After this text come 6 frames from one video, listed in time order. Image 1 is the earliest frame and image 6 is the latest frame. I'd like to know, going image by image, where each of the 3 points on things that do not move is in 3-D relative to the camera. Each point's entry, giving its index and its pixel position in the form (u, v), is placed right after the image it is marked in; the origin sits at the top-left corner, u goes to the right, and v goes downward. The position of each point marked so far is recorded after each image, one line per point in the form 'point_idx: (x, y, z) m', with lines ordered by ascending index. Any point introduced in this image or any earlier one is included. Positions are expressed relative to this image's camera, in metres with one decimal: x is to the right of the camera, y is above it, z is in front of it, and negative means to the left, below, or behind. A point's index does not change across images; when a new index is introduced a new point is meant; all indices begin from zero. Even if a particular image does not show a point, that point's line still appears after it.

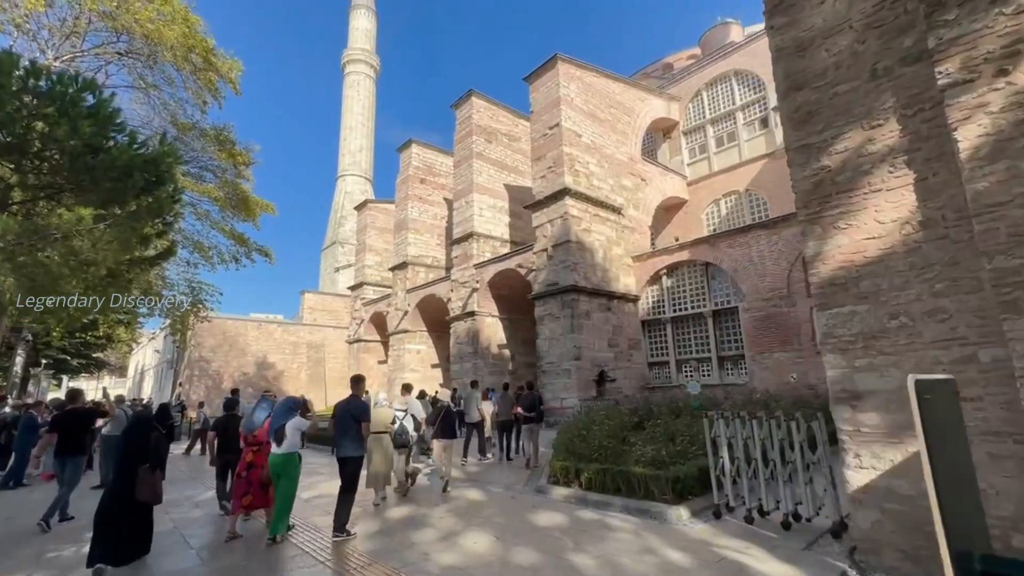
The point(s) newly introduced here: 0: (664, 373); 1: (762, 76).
0: (+5.0, -2.8, +15.5) m
1: (+10.0, +8.5, +18.7) m
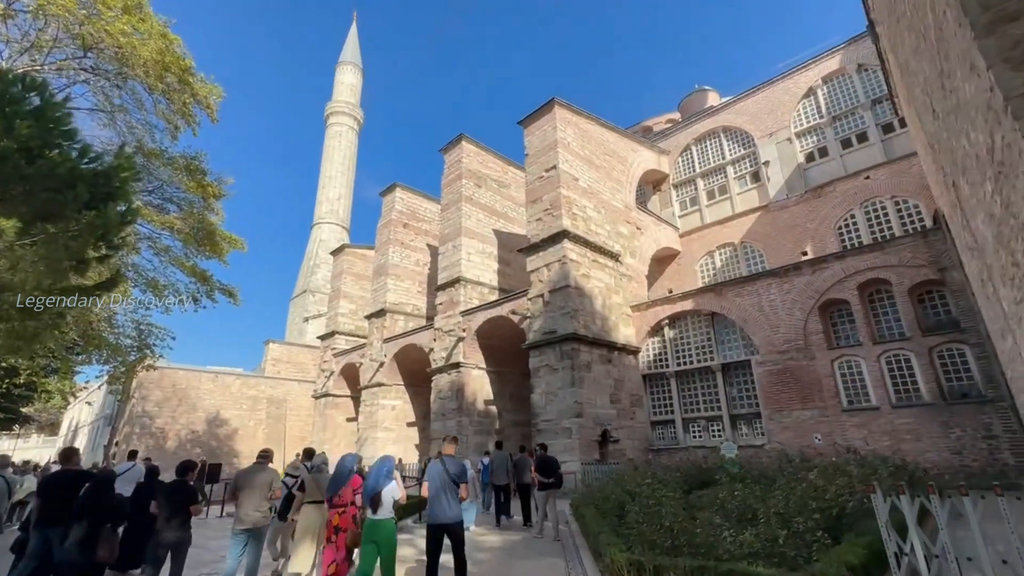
0: (+4.7, -4.4, +14.1) m
1: (+9.7, +6.3, +19.0) m
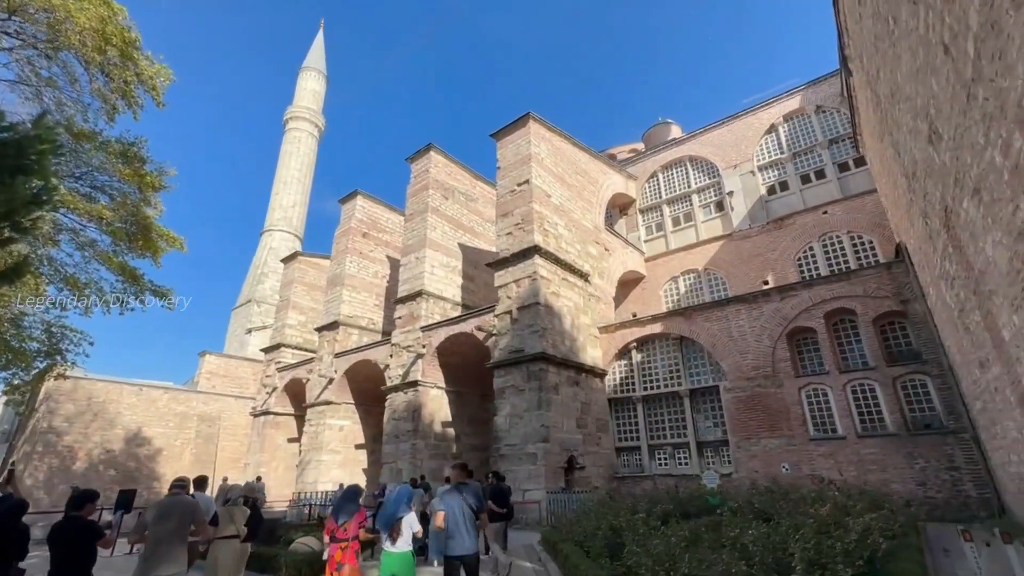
0: (+3.5, -5.0, +13.7) m
1: (+8.5, +5.2, +19.5) m
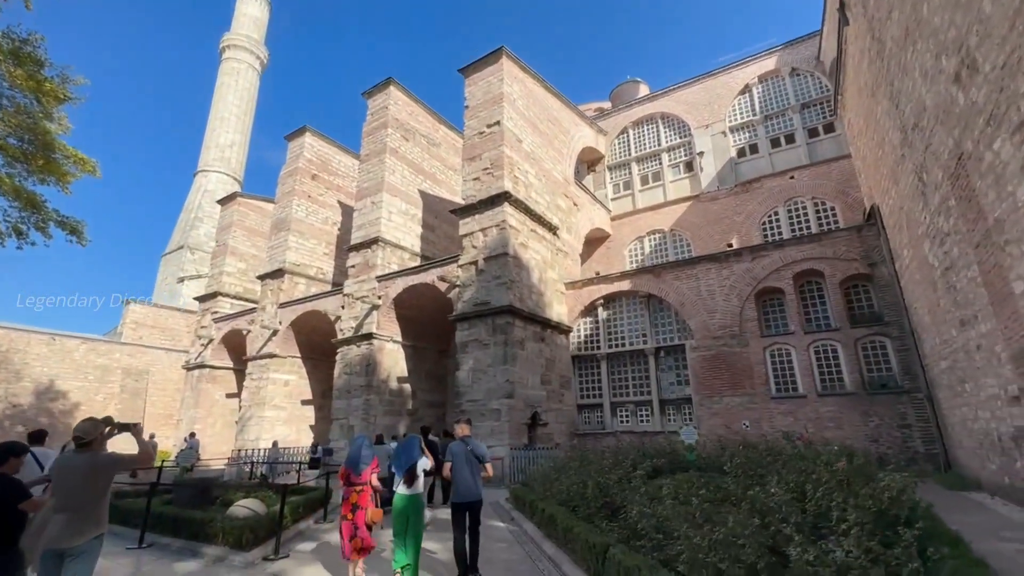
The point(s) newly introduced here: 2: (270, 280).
0: (+2.4, -3.7, +13.5) m
1: (+7.1, +6.7, +19.0) m
2: (-9.3, +0.3, +18.2) m
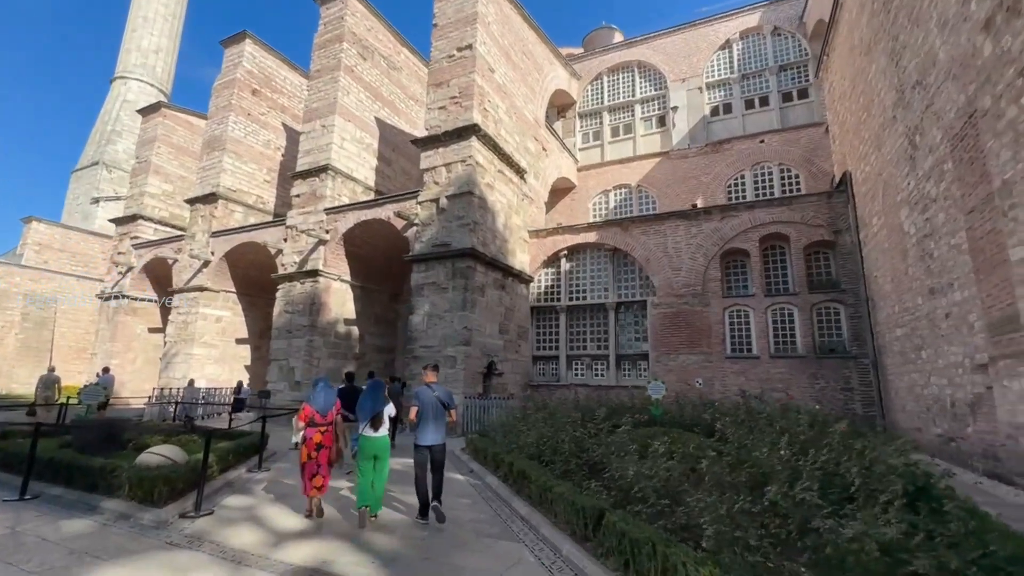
0: (+1.1, -2.3, +13.3) m
1: (+6.0, +8.3, +18.3) m
2: (-10.7, +2.9, +16.3) m
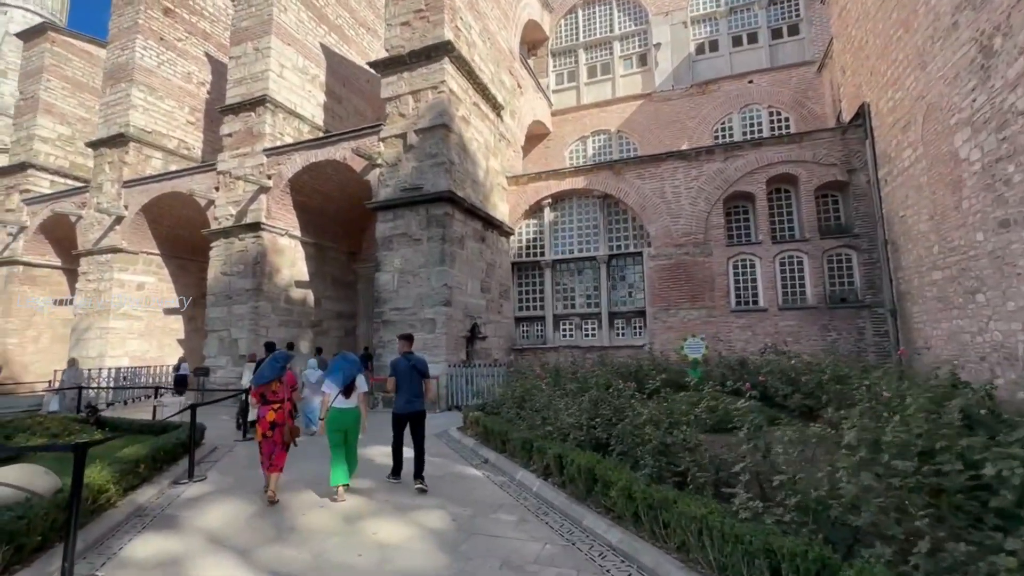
0: (+0.6, -1.1, +12.1) m
1: (+4.8, +10.0, +16.7) m
2: (-11.5, +4.0, +13.4) m
